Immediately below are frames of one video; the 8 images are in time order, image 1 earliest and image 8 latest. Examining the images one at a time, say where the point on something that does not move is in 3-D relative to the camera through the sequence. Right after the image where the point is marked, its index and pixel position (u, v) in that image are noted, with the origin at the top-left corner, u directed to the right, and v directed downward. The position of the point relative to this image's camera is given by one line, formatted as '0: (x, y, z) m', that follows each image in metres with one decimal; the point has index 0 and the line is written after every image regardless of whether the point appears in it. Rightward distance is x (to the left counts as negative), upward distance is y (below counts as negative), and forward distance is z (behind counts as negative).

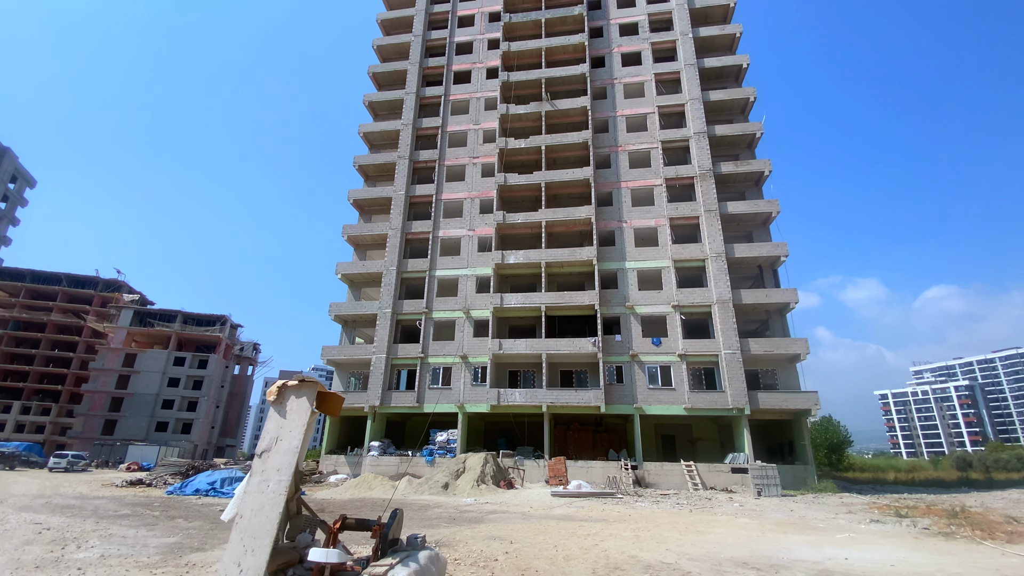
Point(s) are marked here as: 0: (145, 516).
0: (-10.4, -6.5, +13.5) m
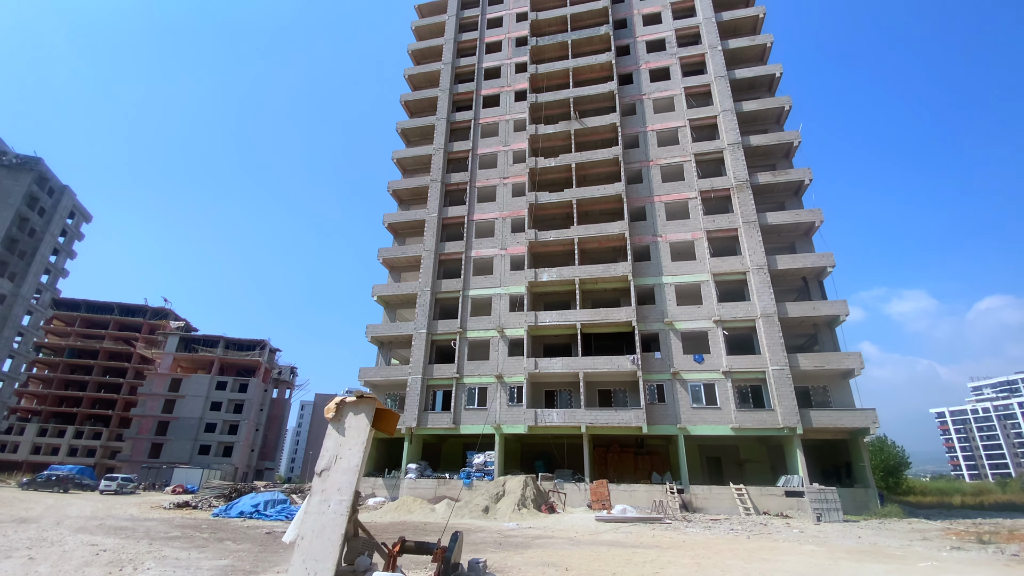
0: (-9.1, -7.2, +13.6) m
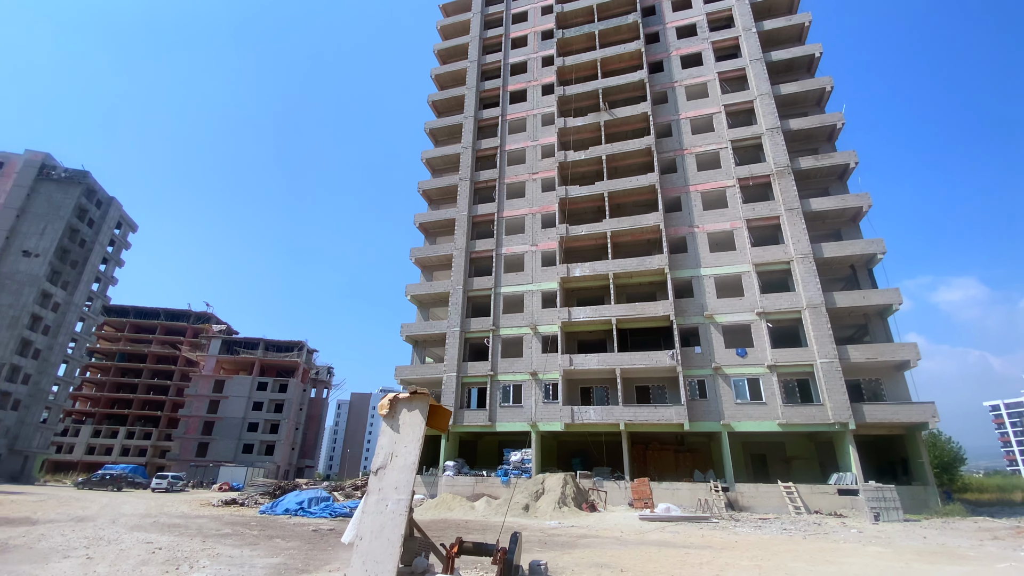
0: (-7.7, -7.2, +13.8) m
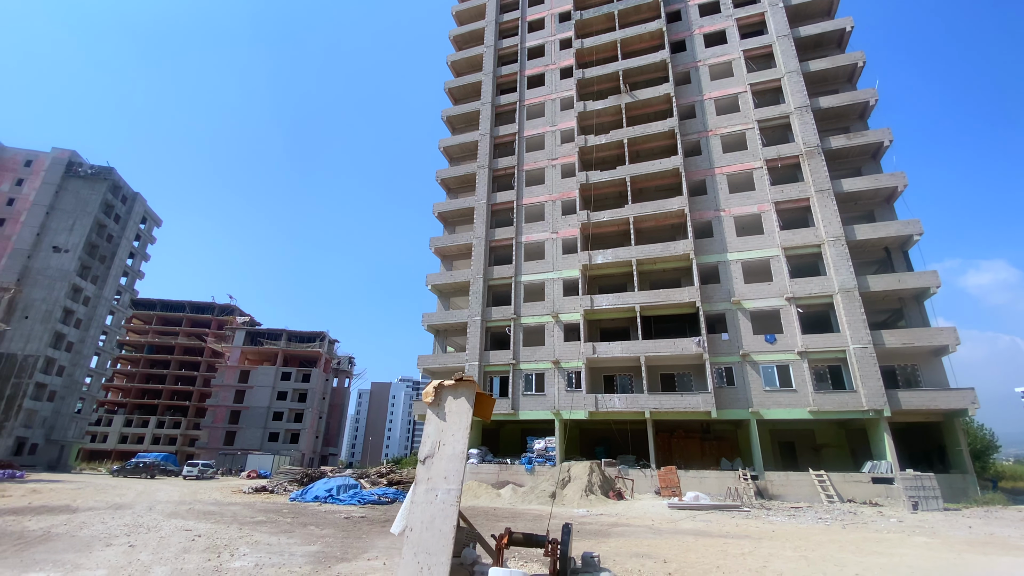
0: (-6.8, -6.9, +14.0) m
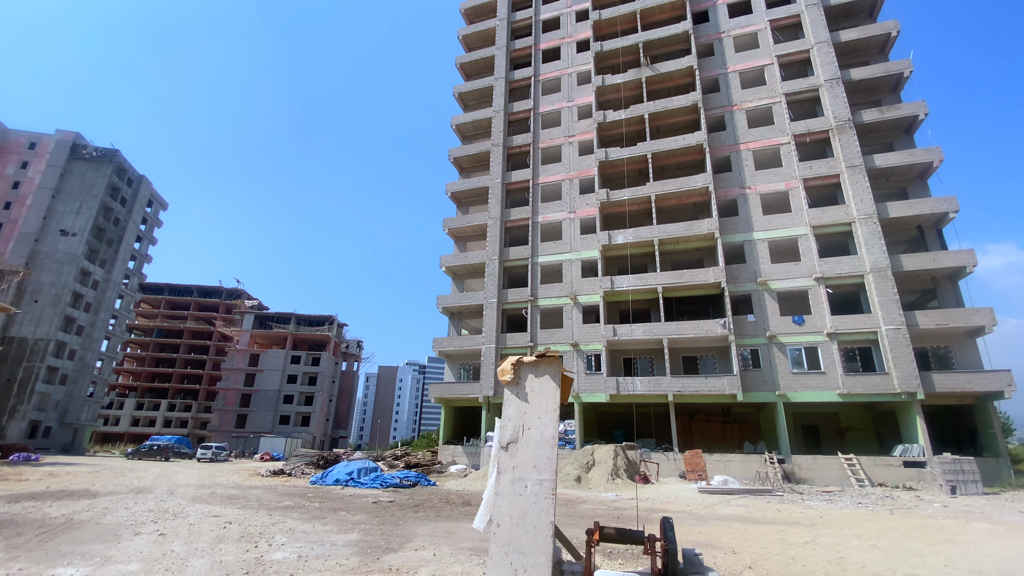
0: (-5.8, -6.3, +13.5) m
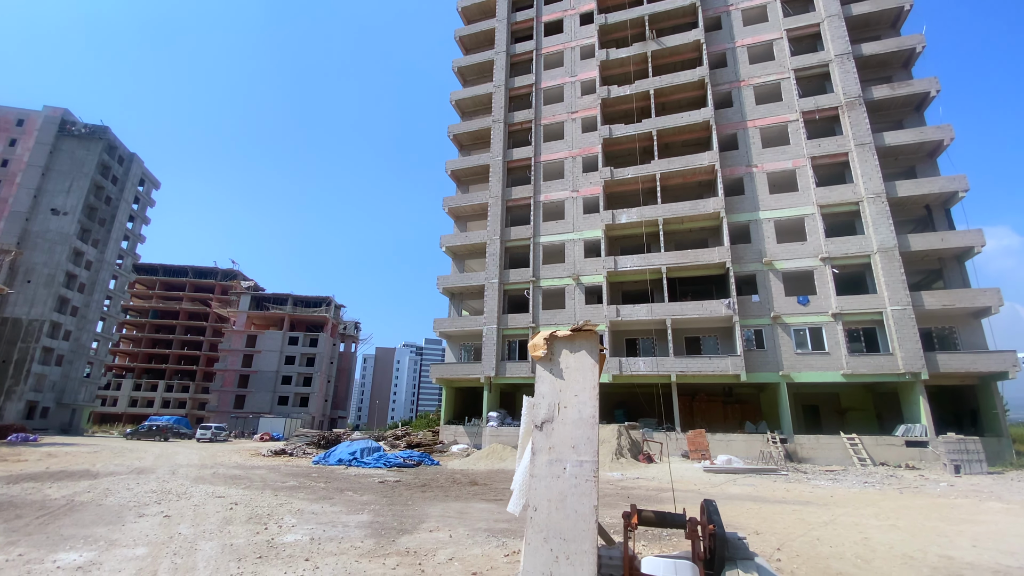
0: (-5.5, -5.6, +13.3) m
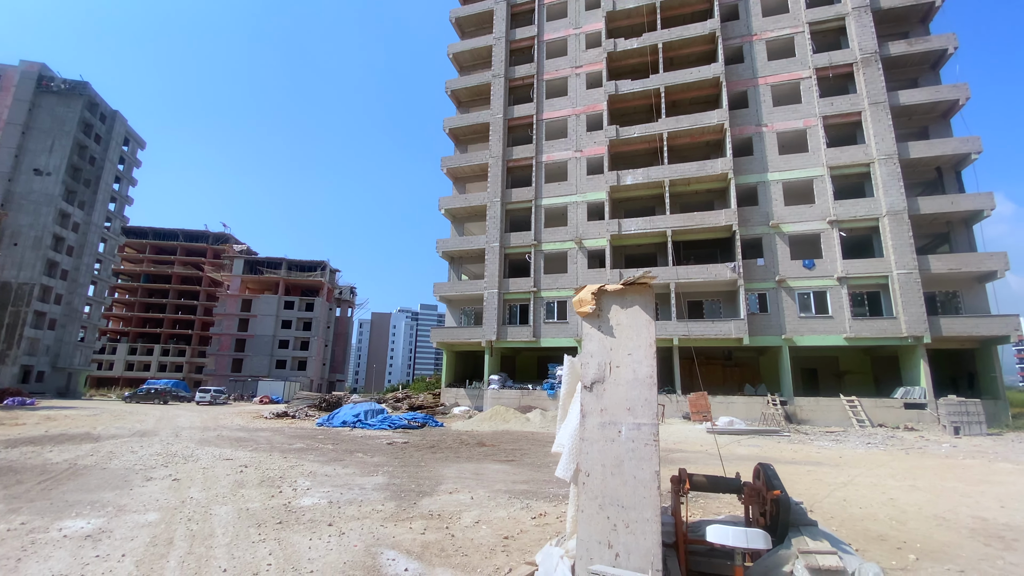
0: (-5.2, -4.5, +13.1) m
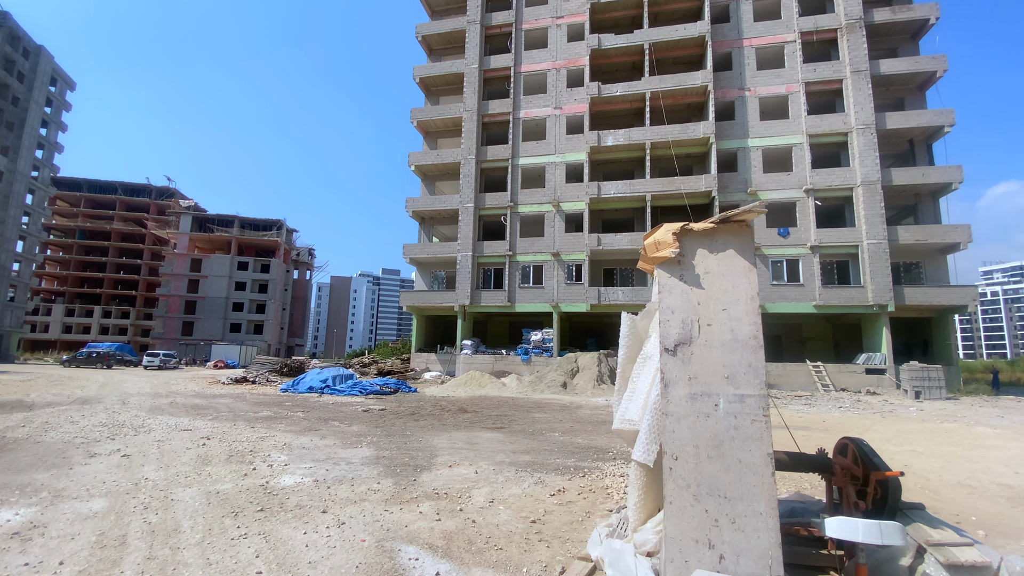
0: (-5.5, -3.3, +12.0) m
